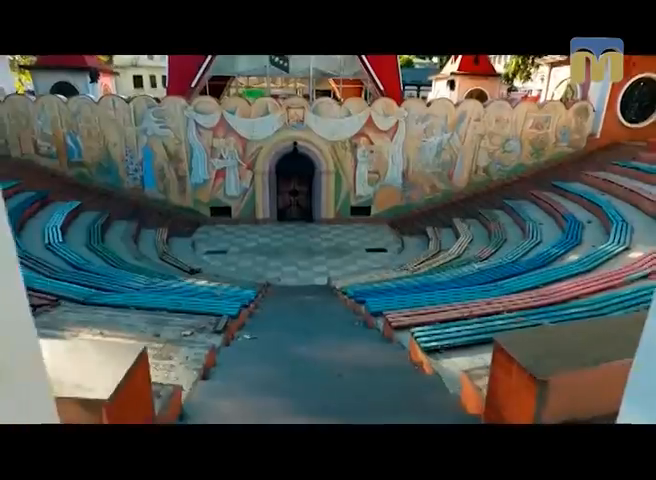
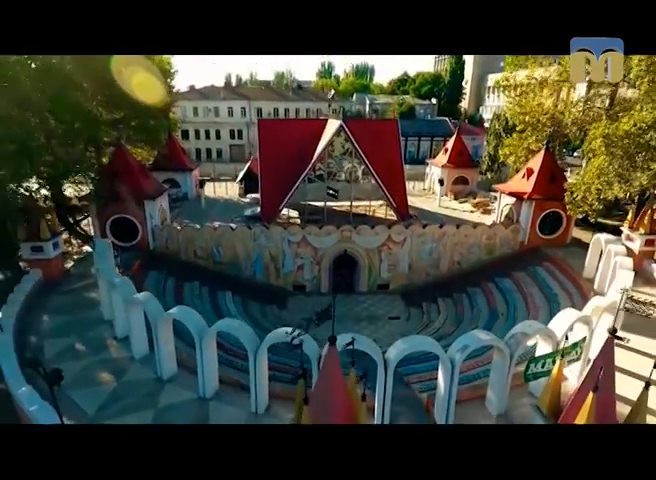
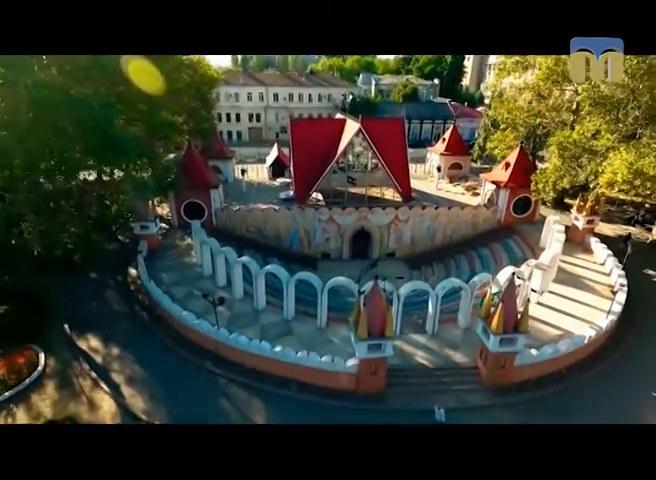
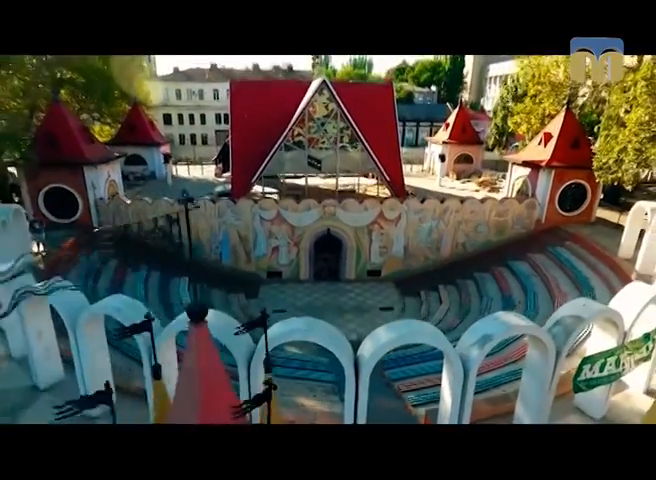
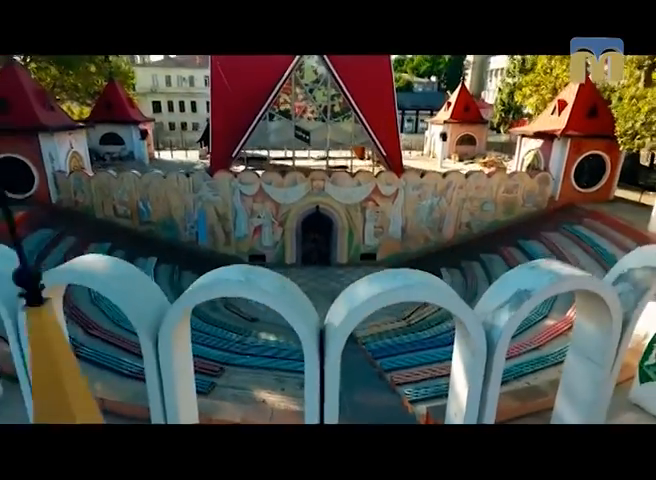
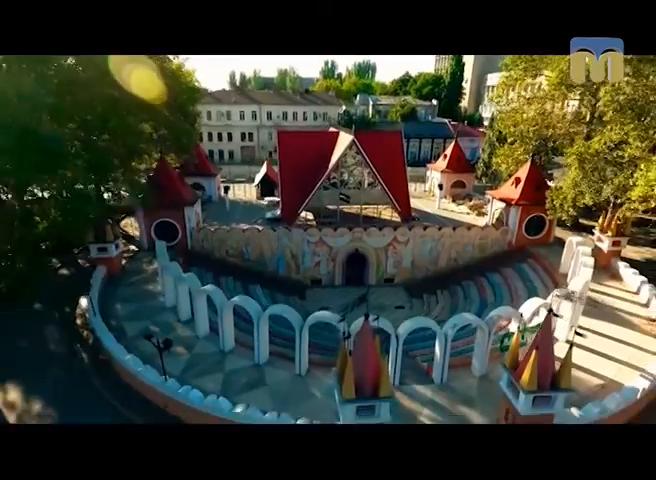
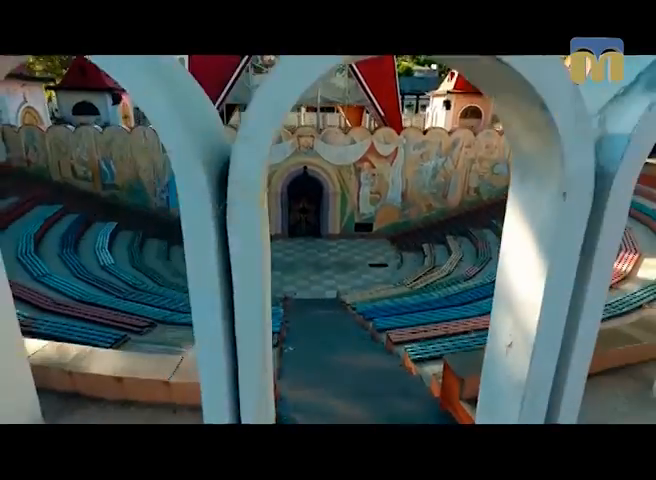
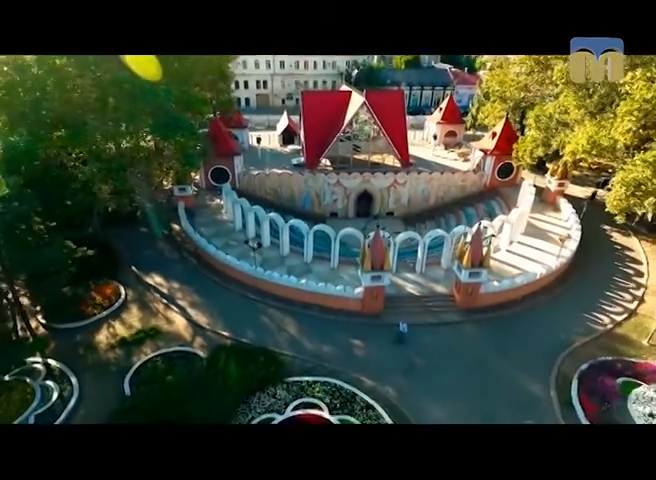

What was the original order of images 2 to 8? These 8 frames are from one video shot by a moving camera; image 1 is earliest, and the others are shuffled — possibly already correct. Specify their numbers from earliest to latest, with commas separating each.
7, 5, 4, 2, 6, 3, 8
